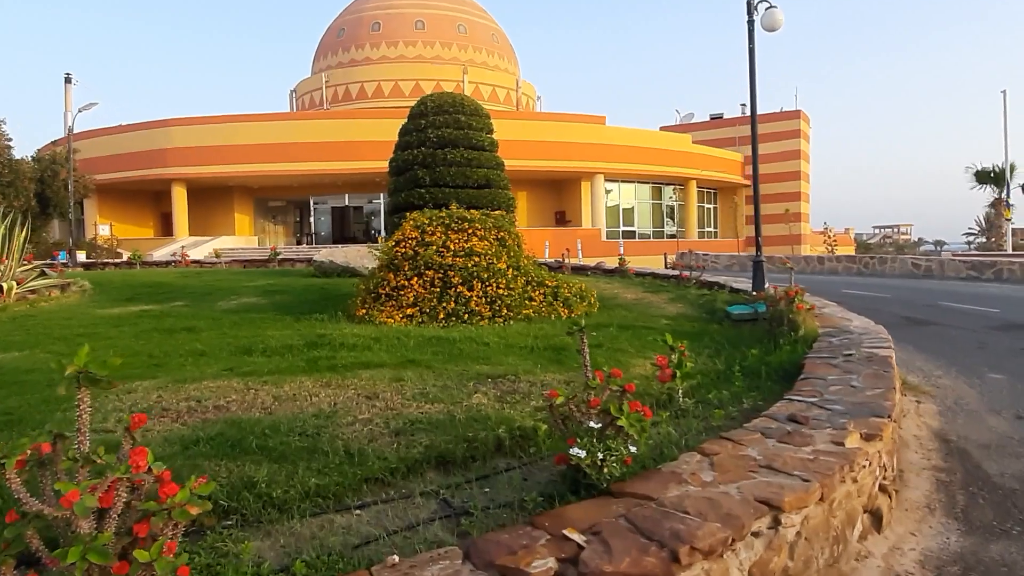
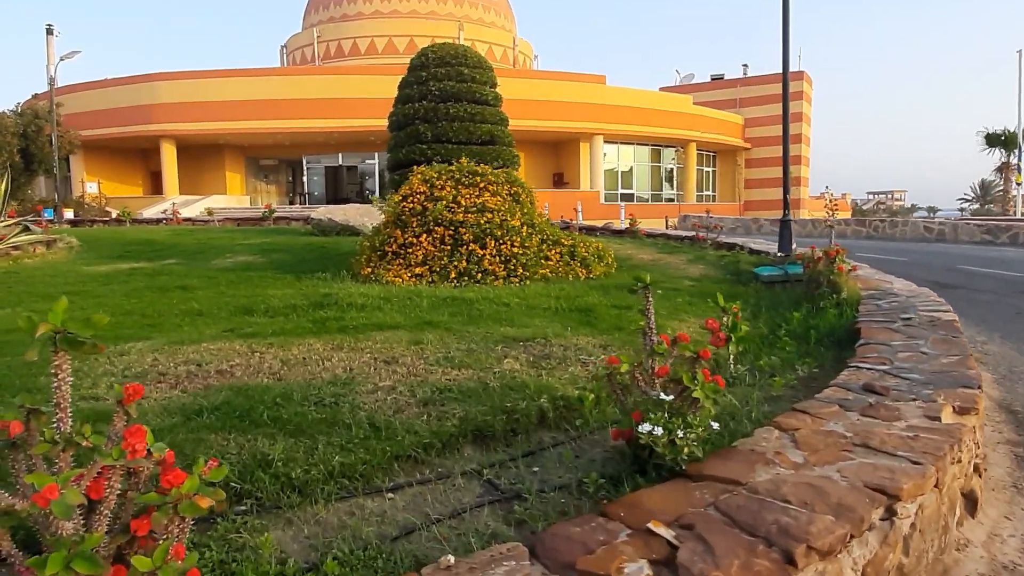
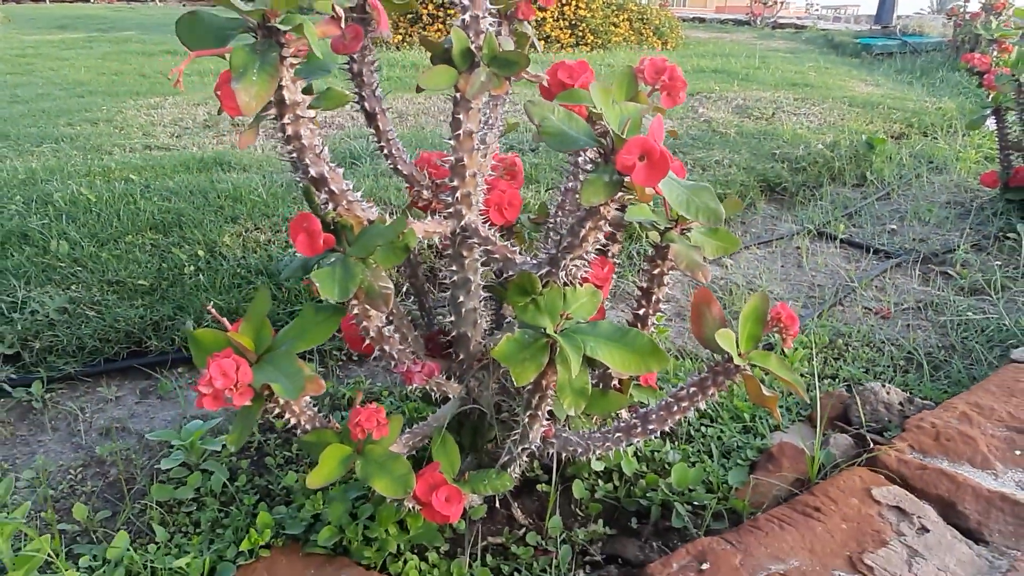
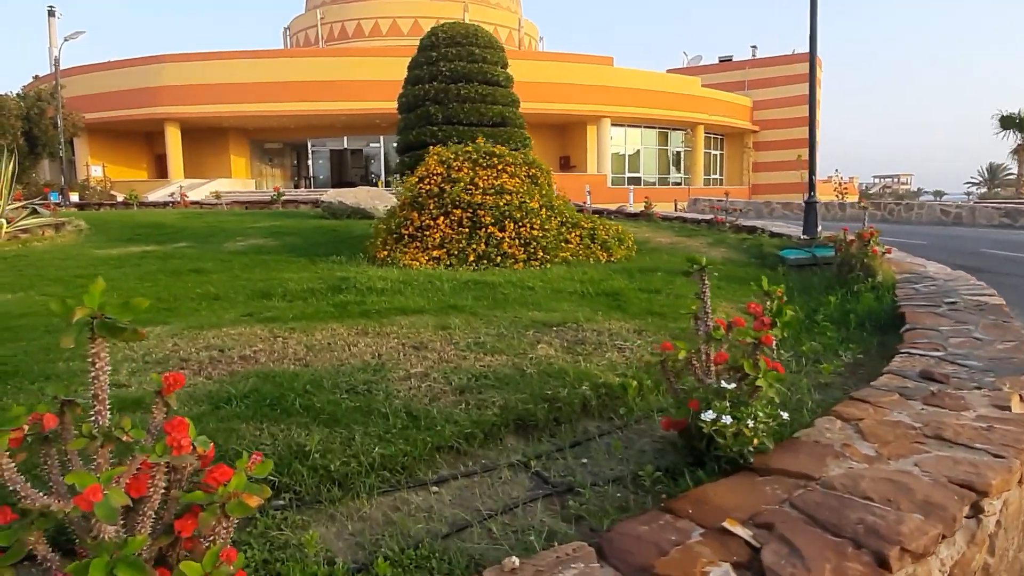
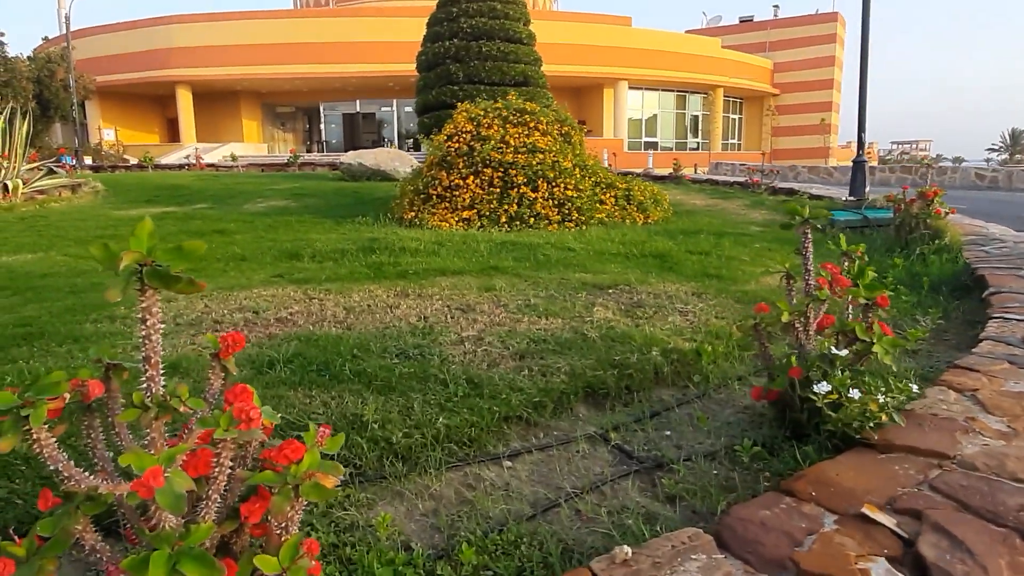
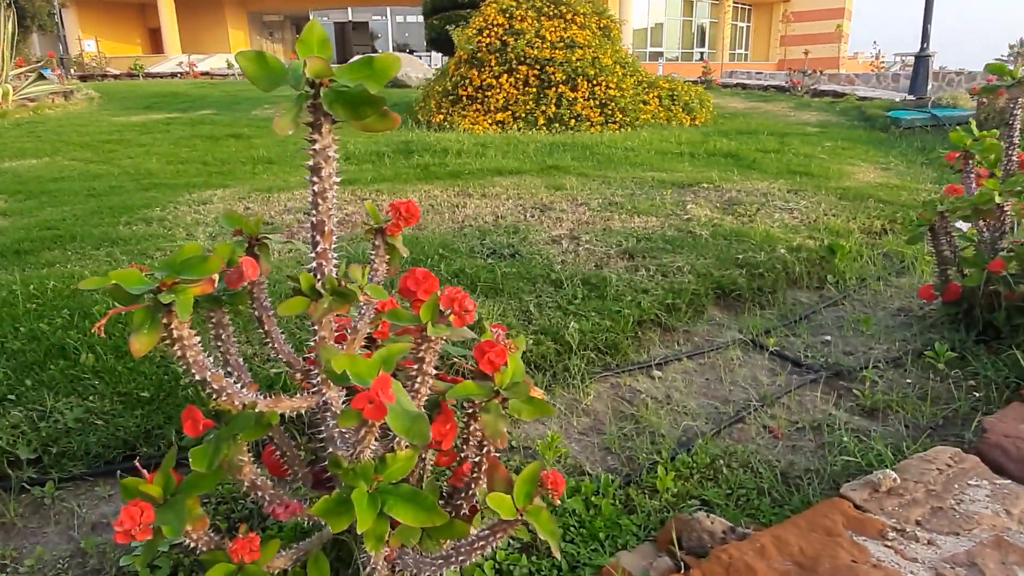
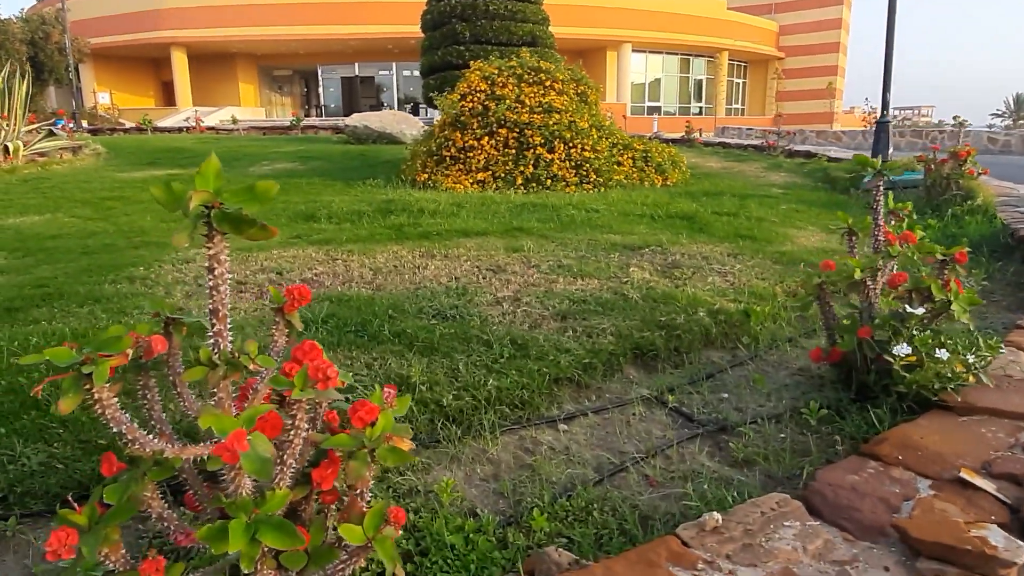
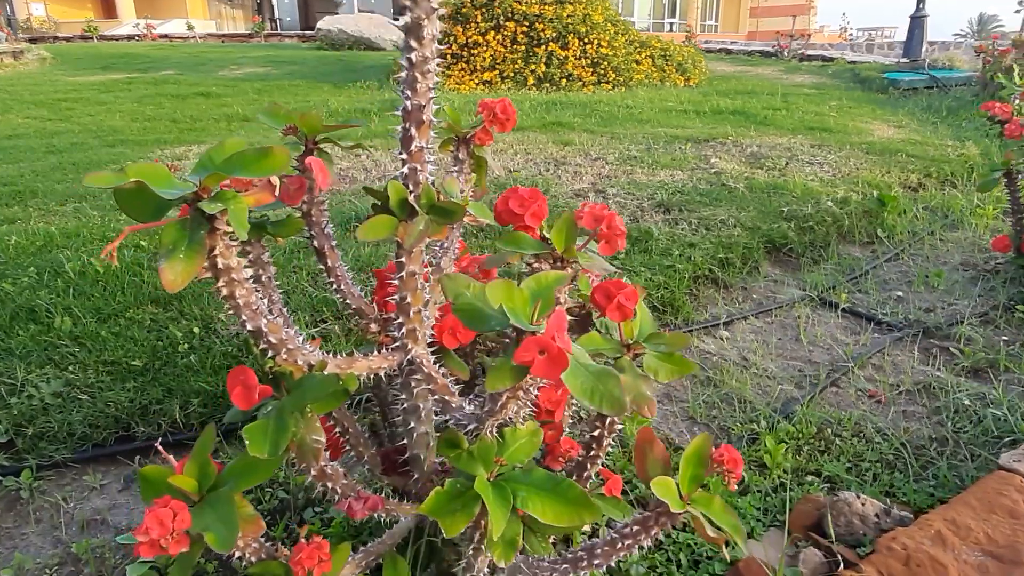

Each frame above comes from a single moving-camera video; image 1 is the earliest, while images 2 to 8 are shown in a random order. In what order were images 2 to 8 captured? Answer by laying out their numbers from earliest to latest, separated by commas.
2, 4, 5, 7, 6, 8, 3
